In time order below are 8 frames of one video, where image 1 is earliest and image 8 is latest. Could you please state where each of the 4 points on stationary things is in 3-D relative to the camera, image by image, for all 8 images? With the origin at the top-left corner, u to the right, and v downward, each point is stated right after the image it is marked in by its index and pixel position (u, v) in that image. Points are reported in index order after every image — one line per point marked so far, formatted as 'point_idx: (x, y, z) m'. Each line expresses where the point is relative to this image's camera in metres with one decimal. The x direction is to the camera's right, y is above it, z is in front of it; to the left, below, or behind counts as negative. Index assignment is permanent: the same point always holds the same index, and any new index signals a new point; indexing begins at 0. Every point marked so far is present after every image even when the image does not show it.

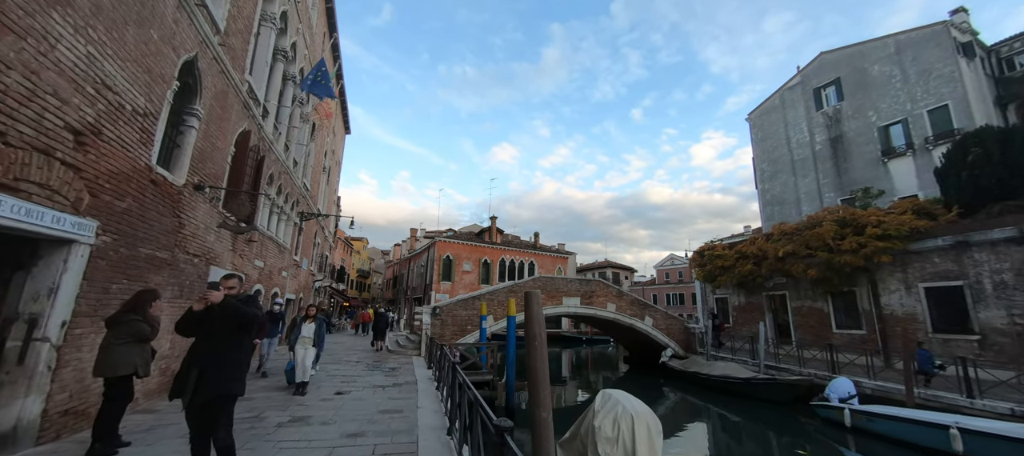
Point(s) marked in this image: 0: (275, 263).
0: (-8.5, -1.2, +13.0) m
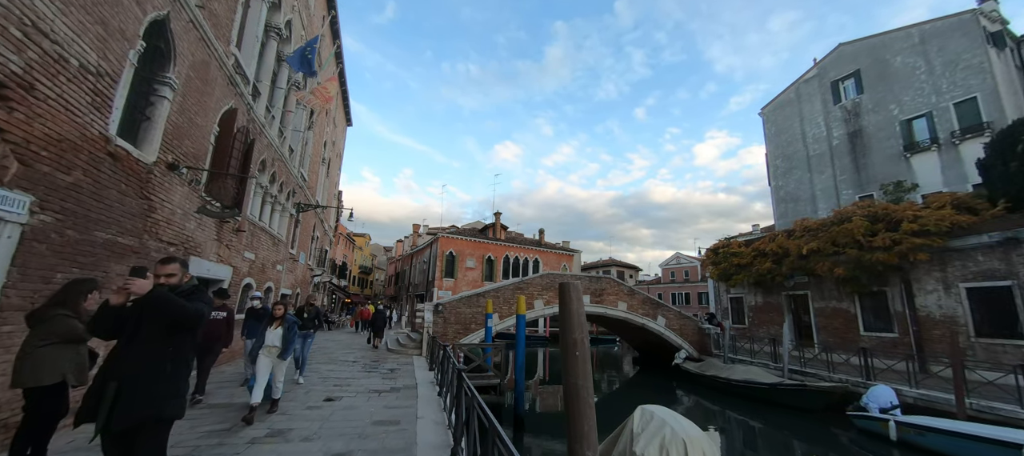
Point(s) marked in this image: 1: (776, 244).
0: (-8.2, -0.9, +12.3) m
1: (+11.2, -0.7, +15.5) m
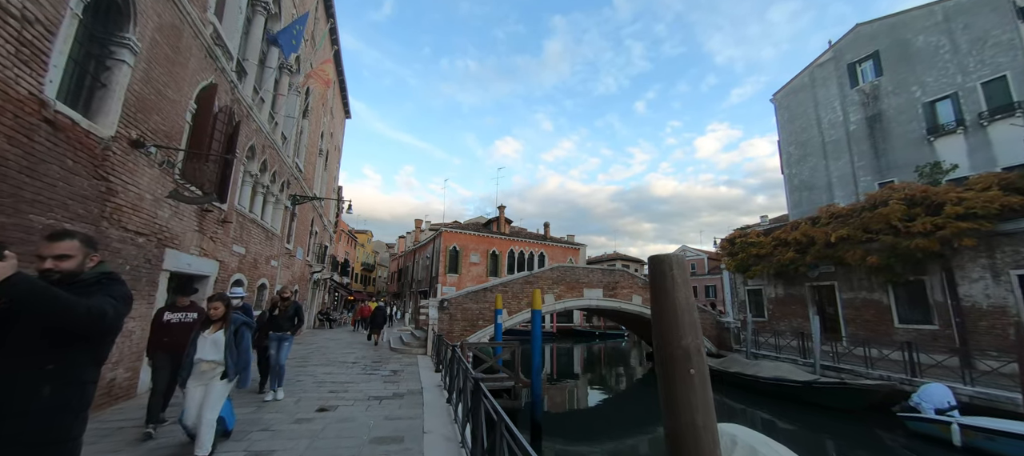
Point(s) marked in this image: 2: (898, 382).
0: (-7.9, -0.7, +11.5) m
1: (+11.5, -0.2, +14.6) m
2: (+9.4, -3.8, +8.9) m
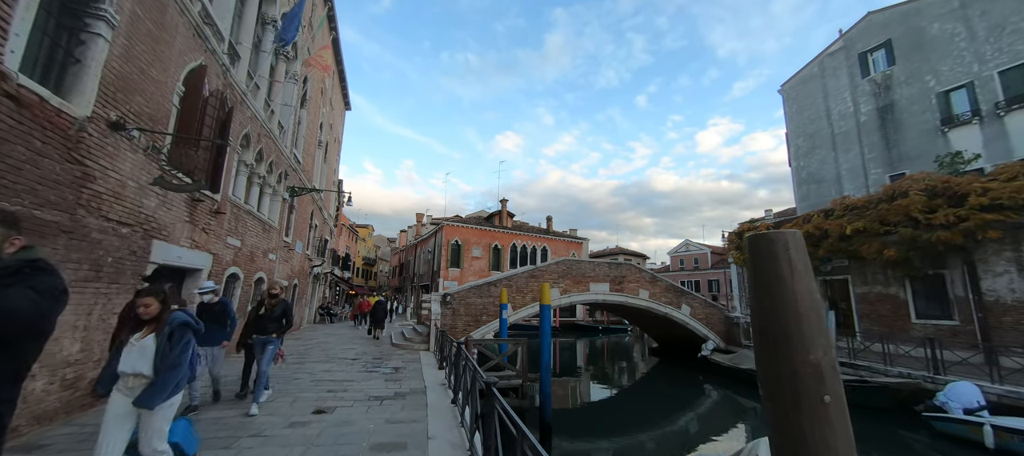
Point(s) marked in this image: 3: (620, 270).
0: (-7.8, -0.4, +11.1) m
1: (+11.7, +0.1, +14.2) m
2: (+9.6, -3.6, +8.5) m
3: (+4.4, -1.7, +14.8) m
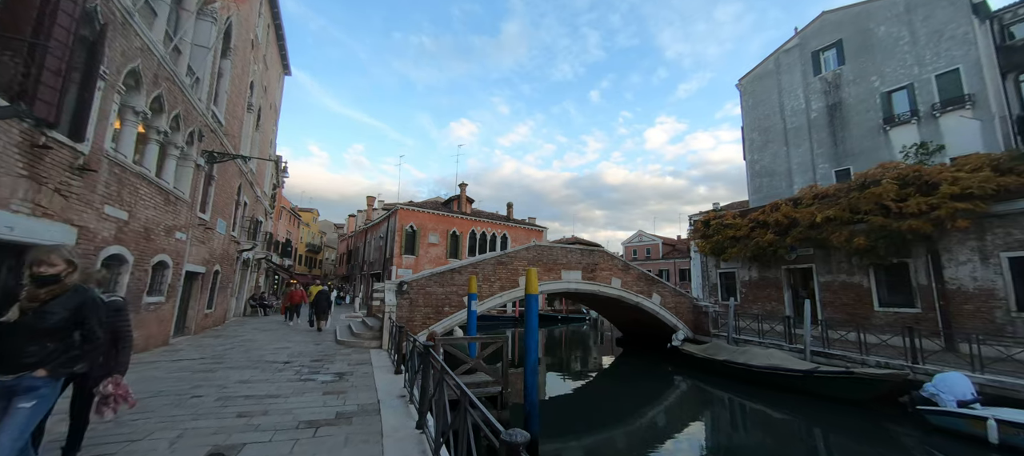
0: (-8.5, +0.3, +8.7) m
1: (+10.4, +0.5, +14.1) m
2: (+9.0, -3.2, +8.3) m
3: (+3.1, -1.1, +13.8) m
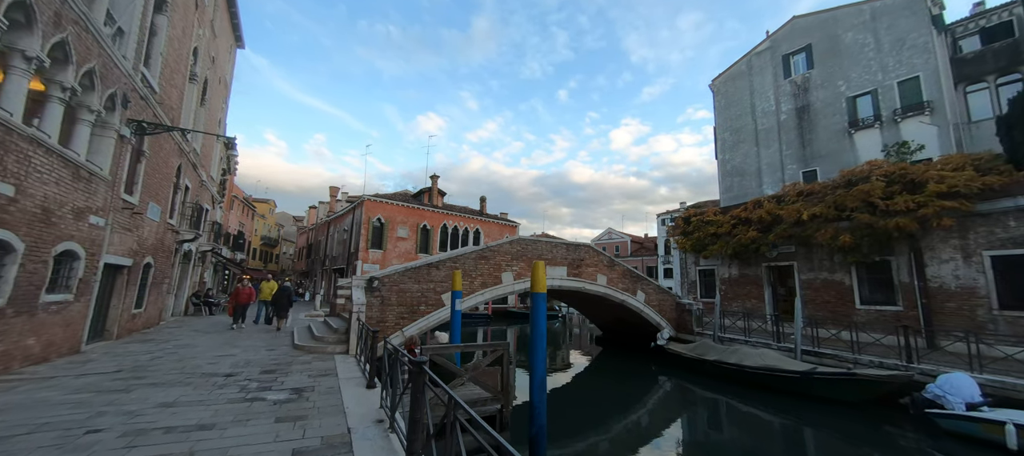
0: (-8.7, +0.6, +7.0) m
1: (+9.7, +0.7, +14.0) m
2: (+8.7, -3.2, +8.2) m
3: (+2.4, -0.9, +13.1) m
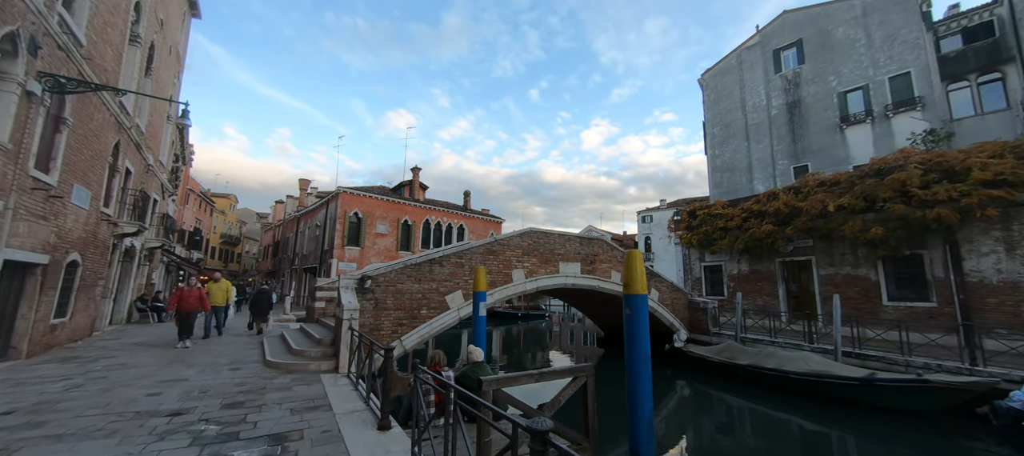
0: (-8.0, +0.9, +4.9) m
1: (+9.8, +0.9, +13.3) m
2: (+9.3, -2.9, +7.4) m
3: (+2.6, -0.6, +11.8) m
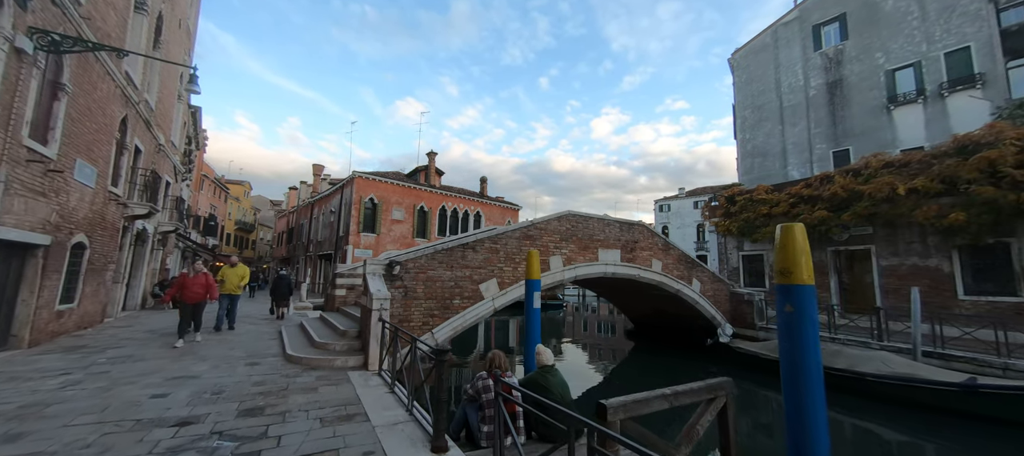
0: (-7.2, +1.2, +4.2) m
1: (+10.9, +1.4, +12.1) m
2: (+10.1, -2.6, +6.3) m
3: (+3.6, -0.2, +10.9) m
